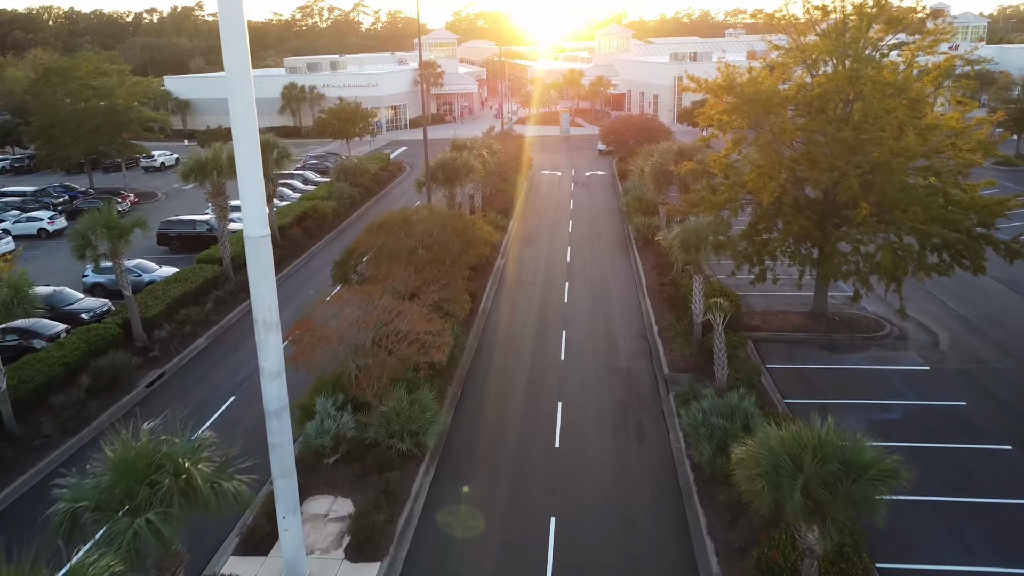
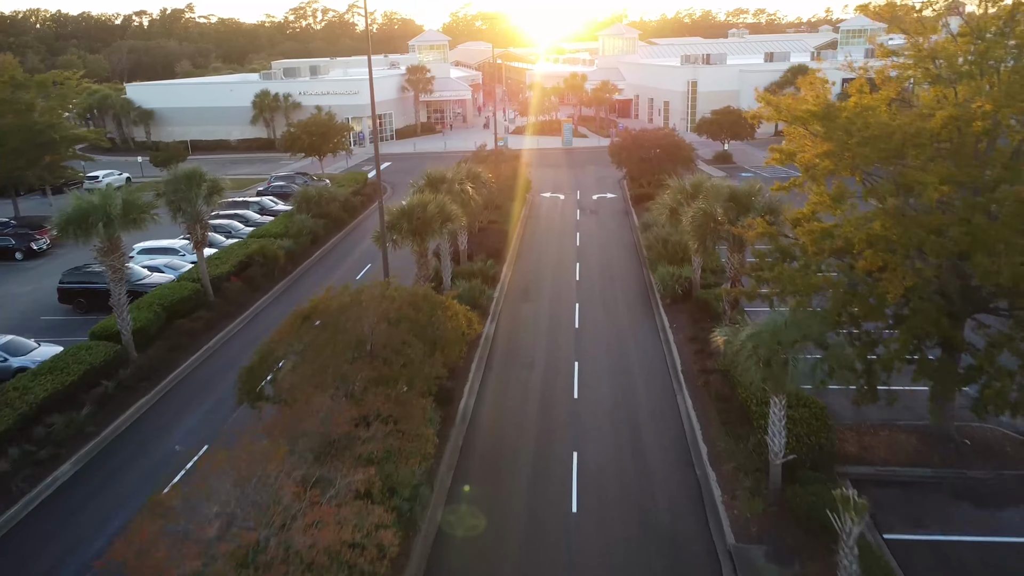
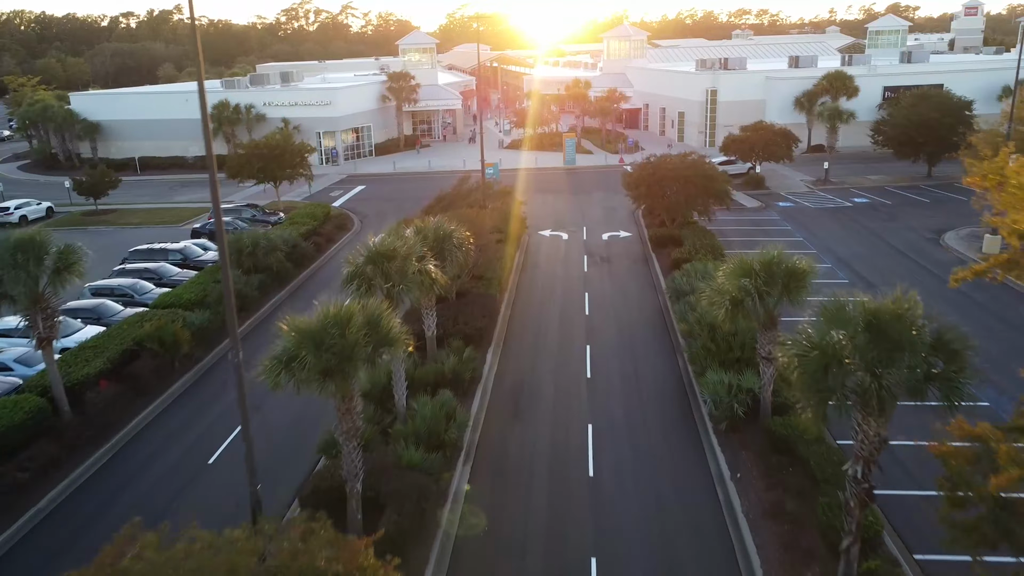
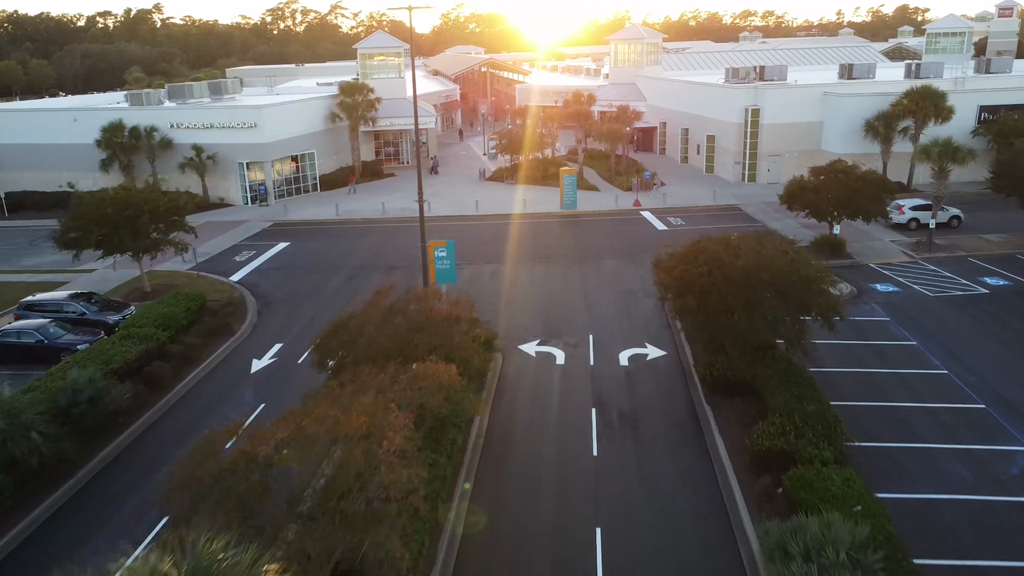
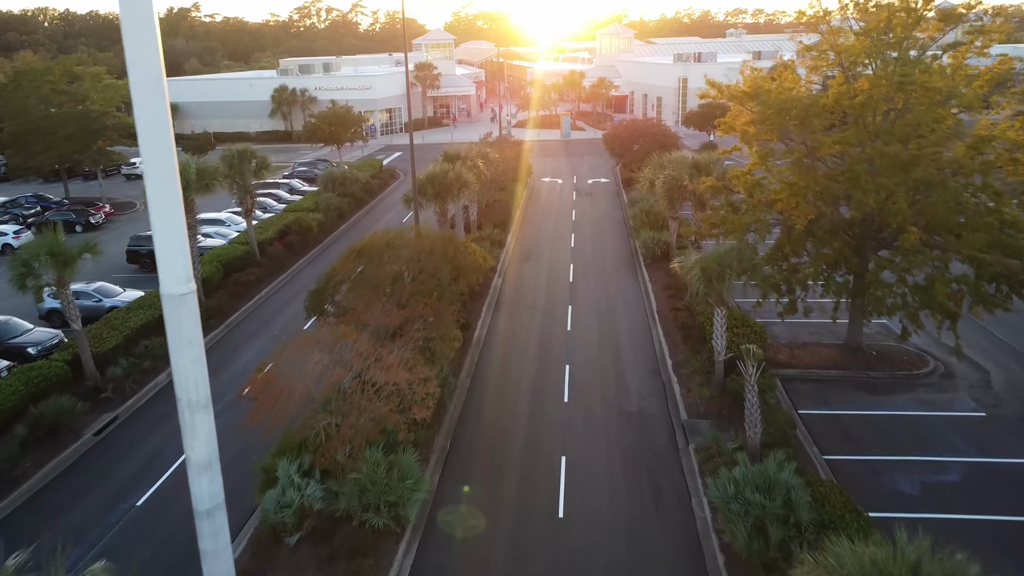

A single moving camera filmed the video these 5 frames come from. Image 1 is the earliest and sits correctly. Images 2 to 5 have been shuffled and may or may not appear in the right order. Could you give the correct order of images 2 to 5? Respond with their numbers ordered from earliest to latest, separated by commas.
5, 2, 3, 4
